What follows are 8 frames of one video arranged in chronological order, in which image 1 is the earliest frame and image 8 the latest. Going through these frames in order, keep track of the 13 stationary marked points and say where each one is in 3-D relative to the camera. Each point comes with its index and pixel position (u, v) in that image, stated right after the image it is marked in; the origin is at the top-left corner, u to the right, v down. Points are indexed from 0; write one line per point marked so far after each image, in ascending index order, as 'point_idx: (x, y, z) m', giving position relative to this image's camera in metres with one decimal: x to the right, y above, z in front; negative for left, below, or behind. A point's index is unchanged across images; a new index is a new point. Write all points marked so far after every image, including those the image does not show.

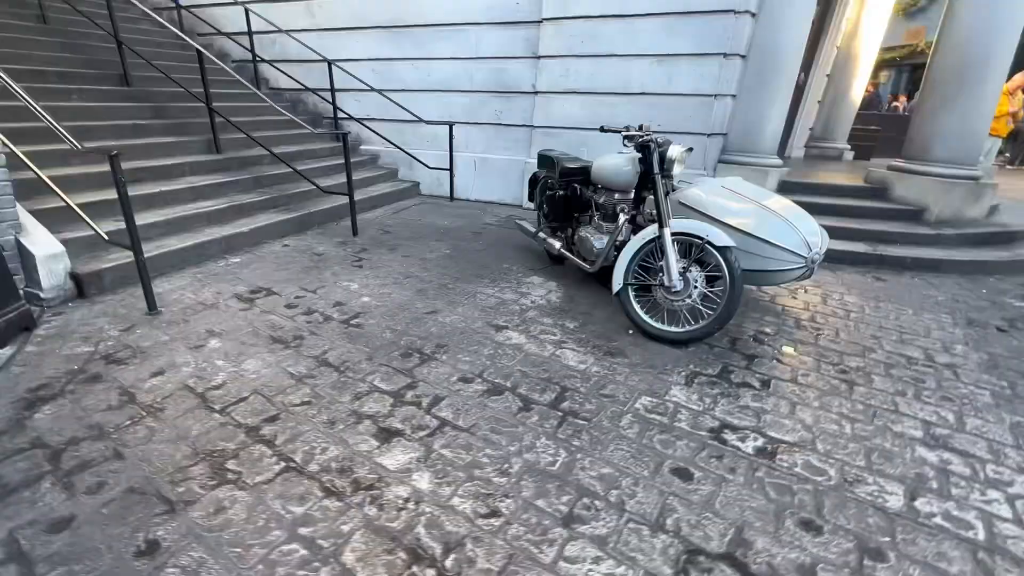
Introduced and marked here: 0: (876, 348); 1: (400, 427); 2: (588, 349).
0: (+2.6, -0.4, +3.4) m
1: (-0.6, -0.7, +2.5) m
2: (+0.5, -0.4, +3.3) m
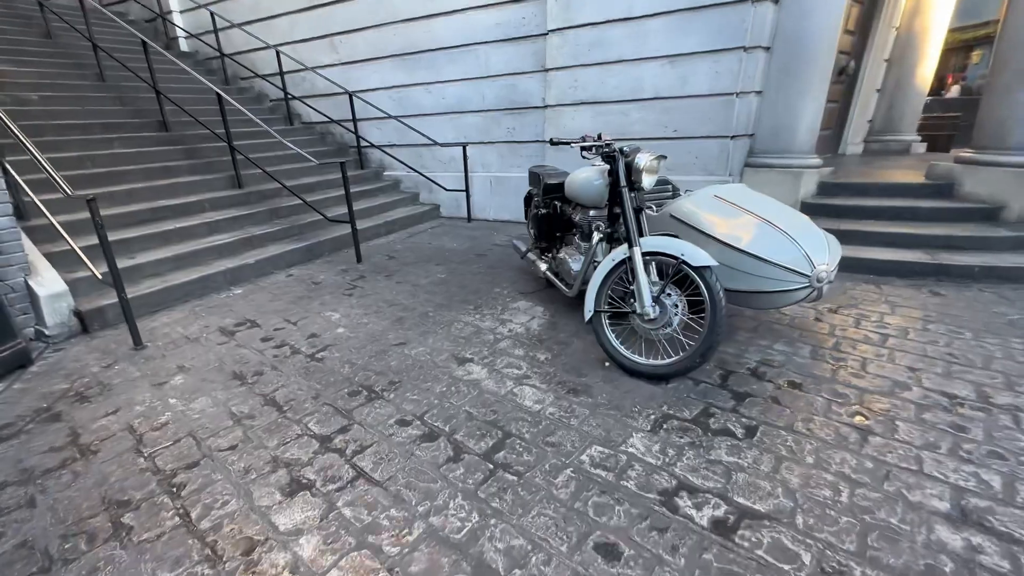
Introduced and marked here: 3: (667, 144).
0: (+2.3, -0.6, +2.7) m
1: (-1.0, -0.9, +2.3) m
2: (+0.2, -0.6, +2.9) m
3: (+1.9, +1.8, +5.8) m
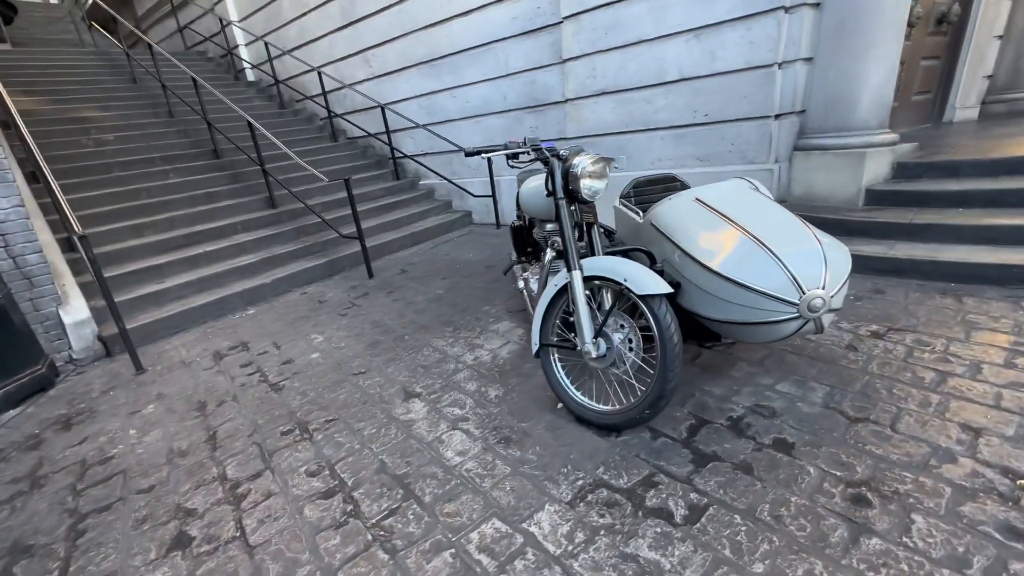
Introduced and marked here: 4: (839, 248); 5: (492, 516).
0: (+1.9, -0.7, +1.9) m
1: (-1.5, -1.1, +2.1) m
2: (-0.1, -0.8, +2.5) m
3: (+2.0, +1.7, +5.1) m
4: (+1.5, +0.2, +2.3) m
5: (-0.1, -1.0, +2.0) m
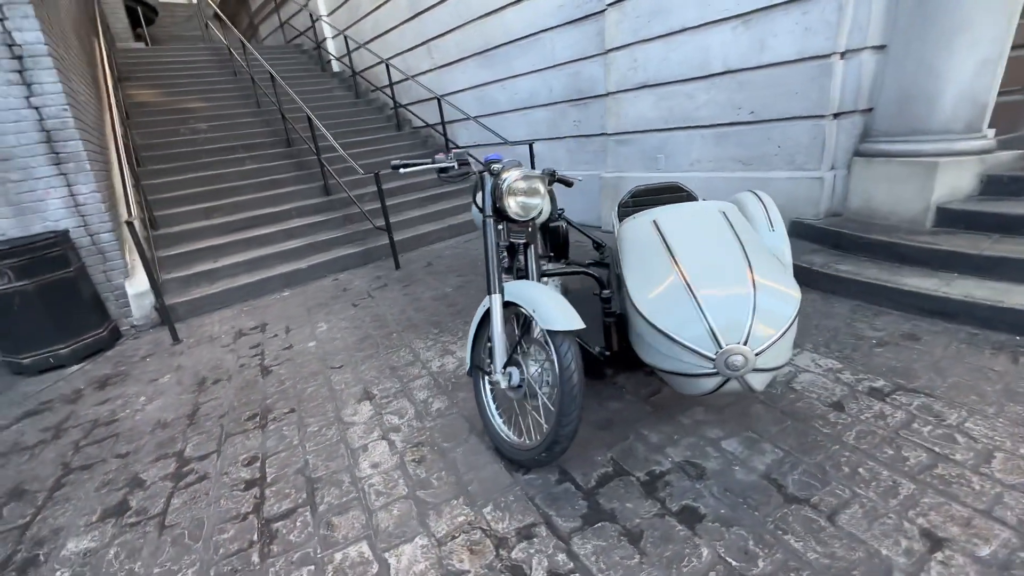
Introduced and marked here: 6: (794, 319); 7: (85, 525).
0: (+1.3, -0.9, +1.6) m
1: (-1.9, -1.1, +2.4) m
2: (-0.6, -0.9, +2.5) m
3: (+2.2, +1.5, +4.5) m
4: (+1.1, 0.0, +1.9) m
5: (-0.6, -1.1, +2.0) m
6: (+1.1, -0.1, +1.9) m
7: (-2.1, -1.2, +2.3) m
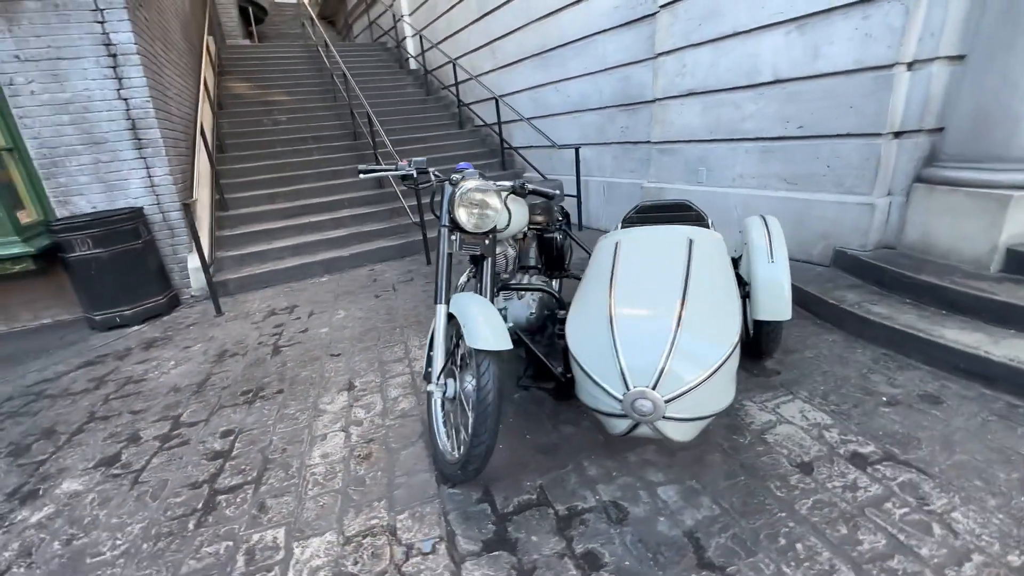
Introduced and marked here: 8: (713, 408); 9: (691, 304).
0: (+0.8, -1.1, +1.4) m
1: (-2.2, -1.0, +2.7) m
2: (-0.8, -0.9, +2.6) m
3: (+2.4, +1.2, +4.1) m
4: (+0.8, -0.2, +1.7) m
5: (-1.0, -1.1, +2.1) m
6: (+0.8, -0.3, +1.7) m
7: (-2.4, -1.0, +2.6) m
8: (+0.7, -0.4, +1.7) m
9: (+0.7, 0.0, +1.8) m
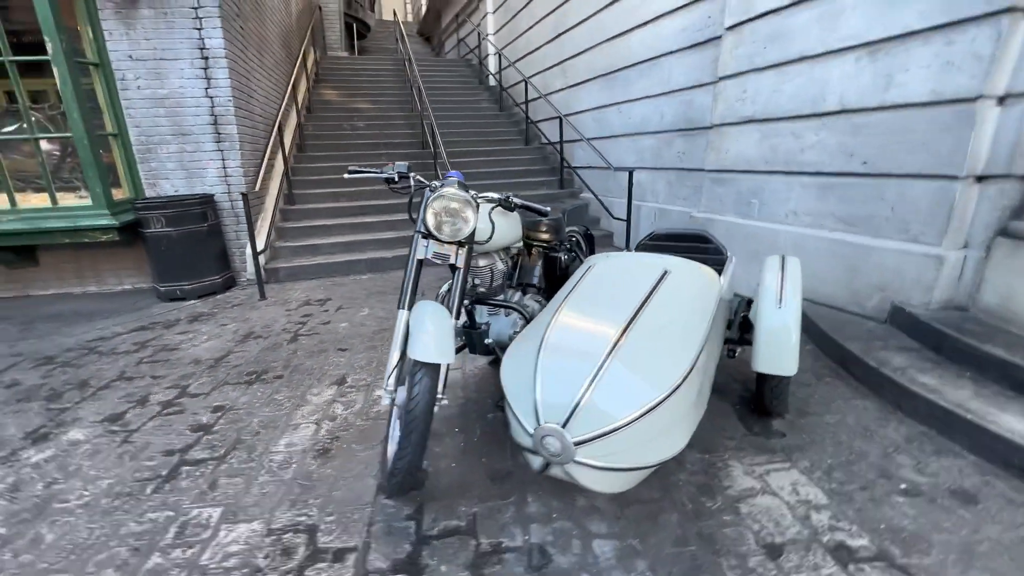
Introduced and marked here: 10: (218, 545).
0: (+0.4, -1.2, +1.1) m
1: (-2.4, -0.8, +2.9) m
2: (-1.0, -0.8, +2.6) m
3: (+2.6, +0.8, +3.6) m
4: (+0.5, -0.3, +1.5) m
5: (-1.3, -1.0, +2.1) m
6: (+0.5, -0.4, +1.5) m
7: (-2.6, -0.8, +2.9) m
8: (+0.4, -0.5, +1.5) m
9: (+0.4, -0.2, +1.6) m
10: (-1.2, -1.0, +1.9) m
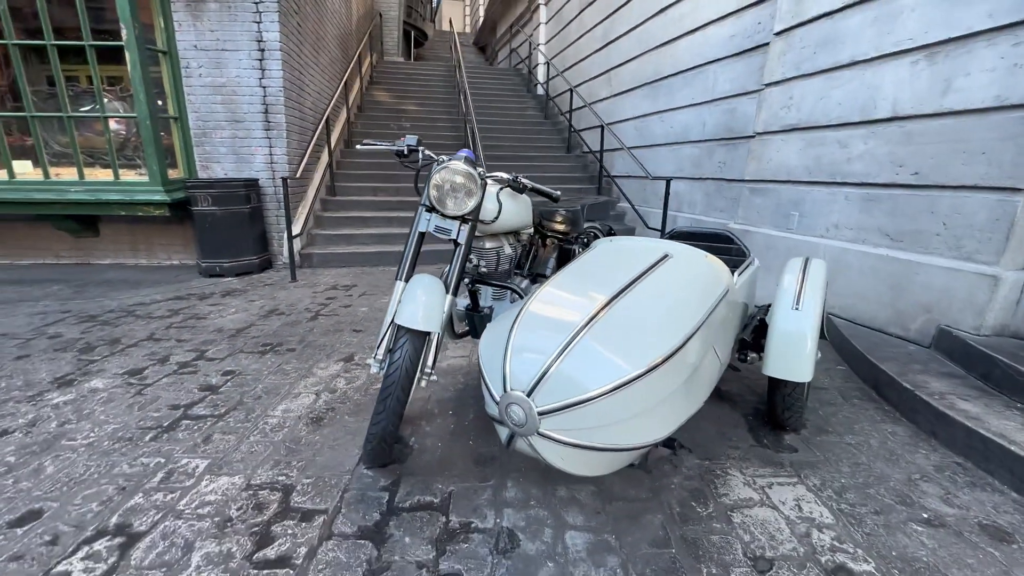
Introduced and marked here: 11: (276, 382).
0: (+0.2, -1.1, +1.0) m
1: (-2.4, -0.6, +3.1) m
2: (-1.1, -0.7, +2.6) m
3: (+2.8, +0.7, +3.4) m
4: (+0.4, -0.2, +1.4) m
5: (-1.4, -0.8, +2.2) m
6: (+0.4, -0.3, +1.4) m
7: (-2.6, -0.6, +3.0) m
8: (+0.3, -0.5, +1.4) m
9: (+0.4, -0.1, +1.5) m
10: (-1.3, -0.8, +1.9) m
11: (-1.5, -0.6, +2.9) m
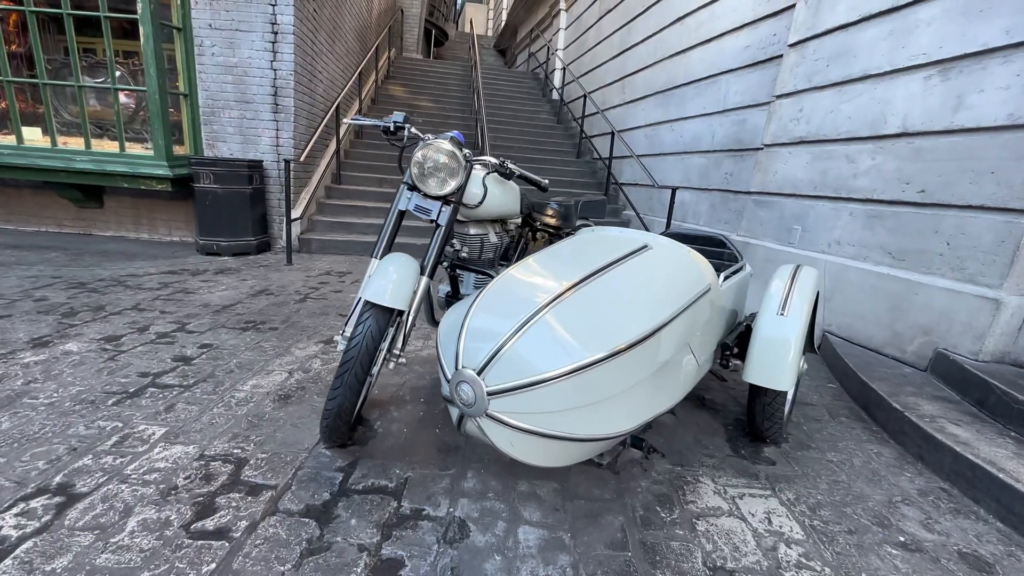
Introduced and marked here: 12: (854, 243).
0: (0.0, -1.0, +0.9) m
1: (-2.5, -0.3, +3.0) m
2: (-1.2, -0.5, +2.6) m
3: (+2.7, +0.5, +3.3) m
4: (+0.3, -0.2, +1.4) m
5: (-1.5, -0.6, +2.1) m
6: (+0.2, -0.3, +1.3) m
7: (-2.7, -0.3, +3.0) m
8: (+0.2, -0.4, +1.4) m
9: (+0.3, 0.0, +1.5) m
10: (-1.5, -0.7, +1.9) m
11: (-1.6, -0.4, +2.9) m
12: (+2.7, +0.3, +3.6) m
